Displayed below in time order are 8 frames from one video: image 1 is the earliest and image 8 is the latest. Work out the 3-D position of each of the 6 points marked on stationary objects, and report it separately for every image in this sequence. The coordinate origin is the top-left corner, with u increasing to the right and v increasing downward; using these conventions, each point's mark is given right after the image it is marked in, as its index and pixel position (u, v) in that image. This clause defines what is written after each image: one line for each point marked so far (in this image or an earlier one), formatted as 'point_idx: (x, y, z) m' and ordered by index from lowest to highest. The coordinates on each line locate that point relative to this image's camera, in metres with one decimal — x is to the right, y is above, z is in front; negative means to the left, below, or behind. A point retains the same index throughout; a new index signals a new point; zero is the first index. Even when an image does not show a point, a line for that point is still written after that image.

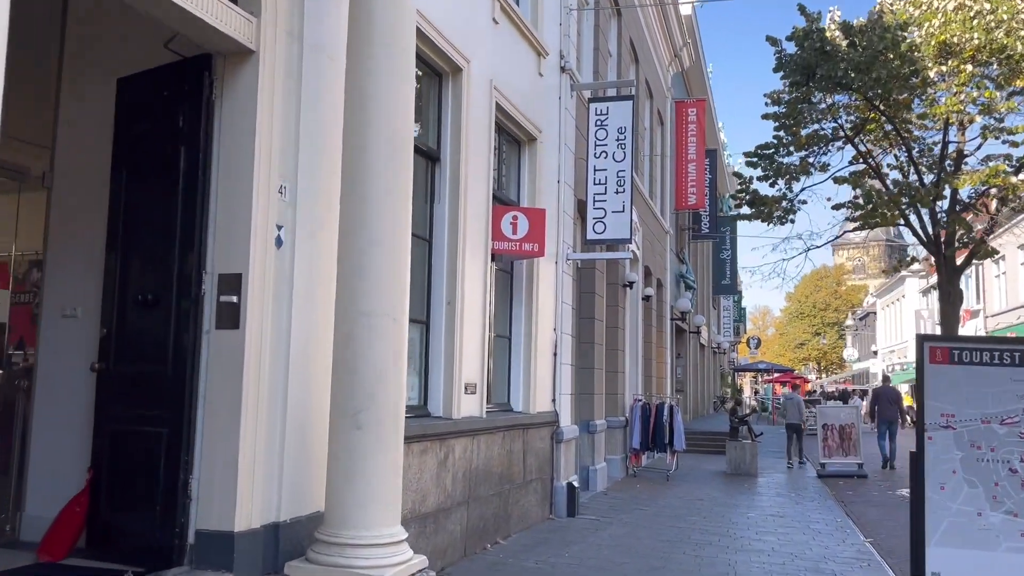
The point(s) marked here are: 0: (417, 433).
0: (-0.7, -1.1, +6.5) m
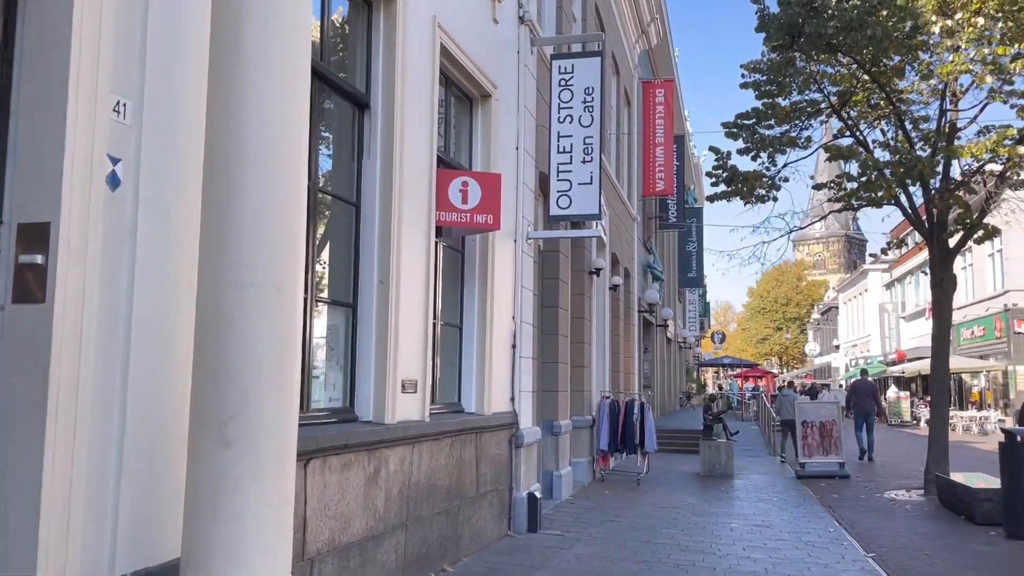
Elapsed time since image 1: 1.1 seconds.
0: (-1.1, -1.0, +5.1) m
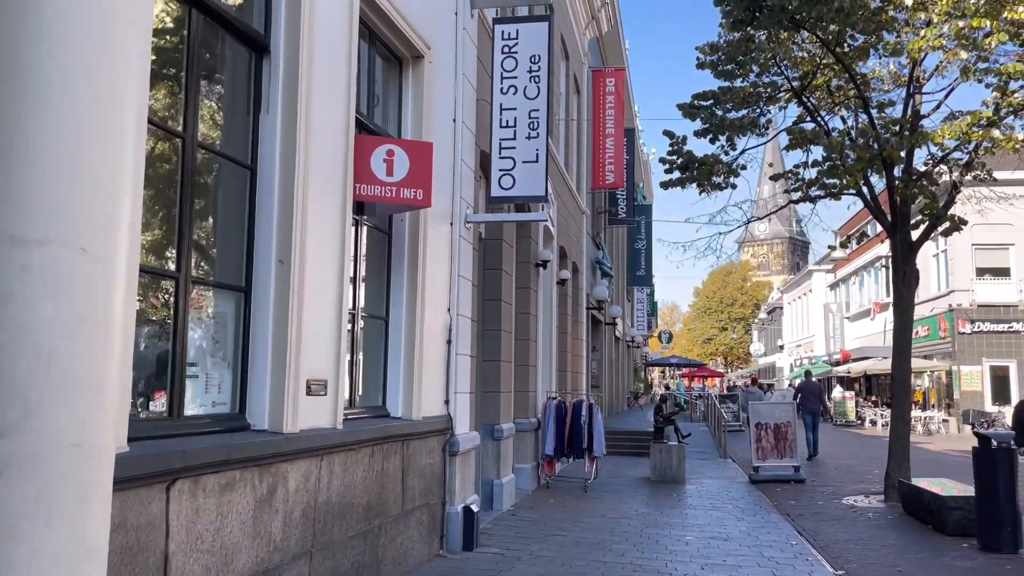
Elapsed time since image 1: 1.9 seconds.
0: (-1.5, -0.9, +4.1) m
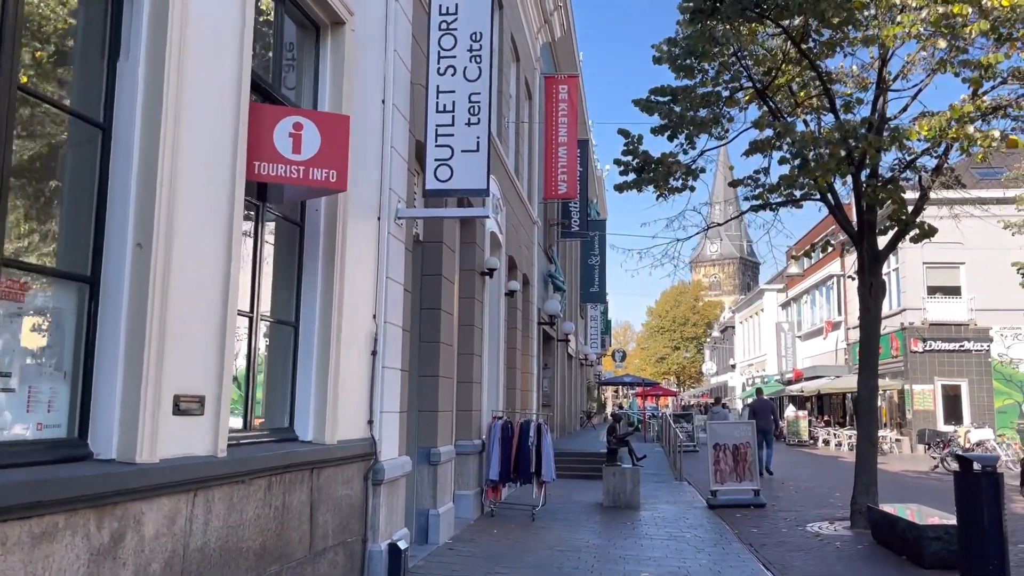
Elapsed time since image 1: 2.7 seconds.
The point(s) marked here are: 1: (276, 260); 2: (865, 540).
0: (-1.8, -0.8, +3.1) m
1: (-1.6, +0.2, +5.8) m
2: (+4.2, -3.0, +9.9) m
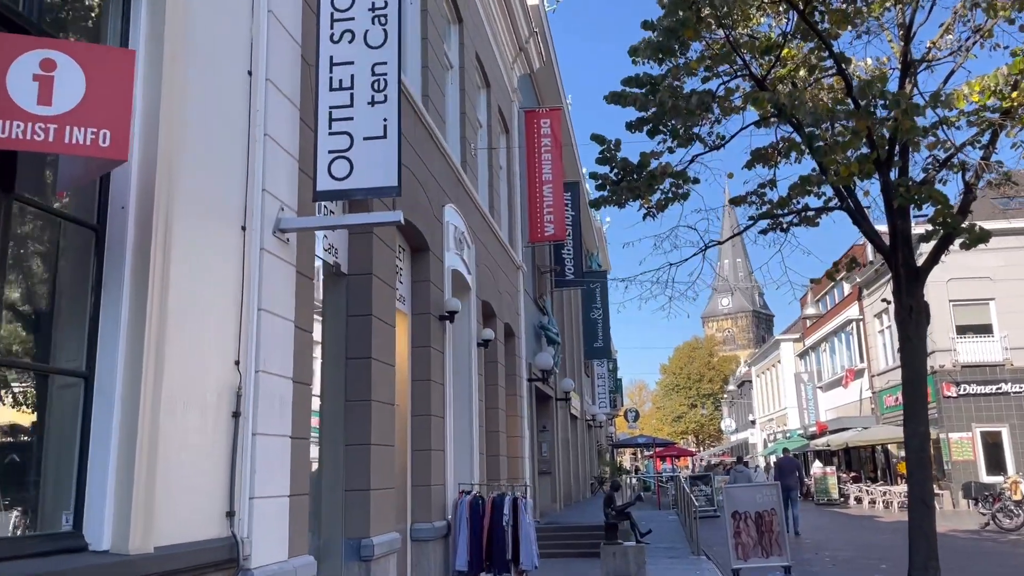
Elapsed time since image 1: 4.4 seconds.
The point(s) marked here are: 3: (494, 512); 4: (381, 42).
0: (-2.3, -0.7, +1.1) m
1: (-2.2, +0.1, +3.9) m
2: (+3.9, -3.2, +7.7) m
3: (-0.2, -2.5, +9.3) m
4: (-0.9, +1.7, +5.7) m
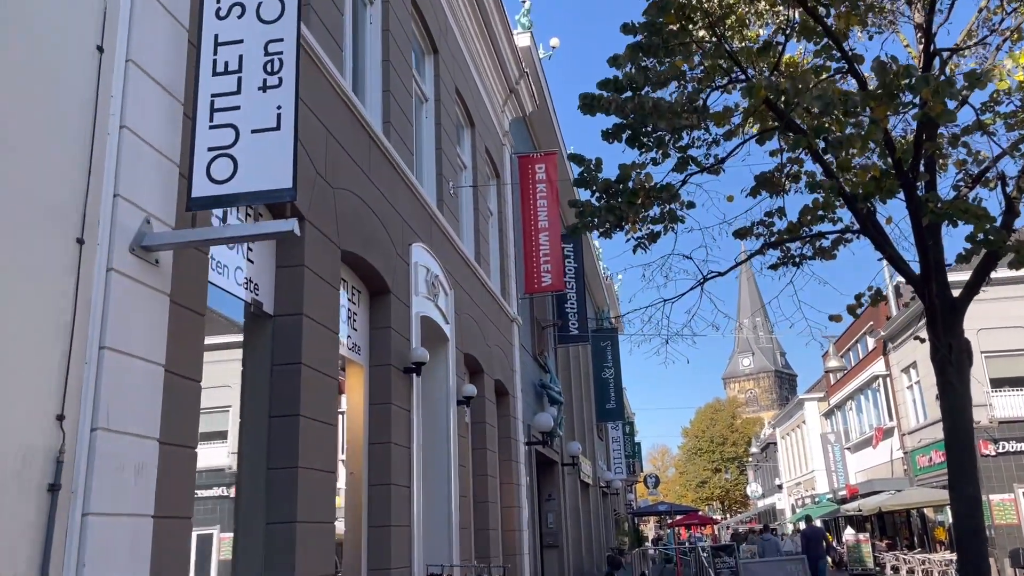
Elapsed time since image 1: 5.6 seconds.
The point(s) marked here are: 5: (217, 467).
0: (-2.8, -0.6, -0.1) m
1: (-2.6, 0.0, +2.7) m
2: (+3.7, -3.4, +6.1) m
3: (-0.4, -3.0, +7.9) m
4: (-1.3, +1.5, +4.6) m
5: (-2.0, -1.2, +5.7) m
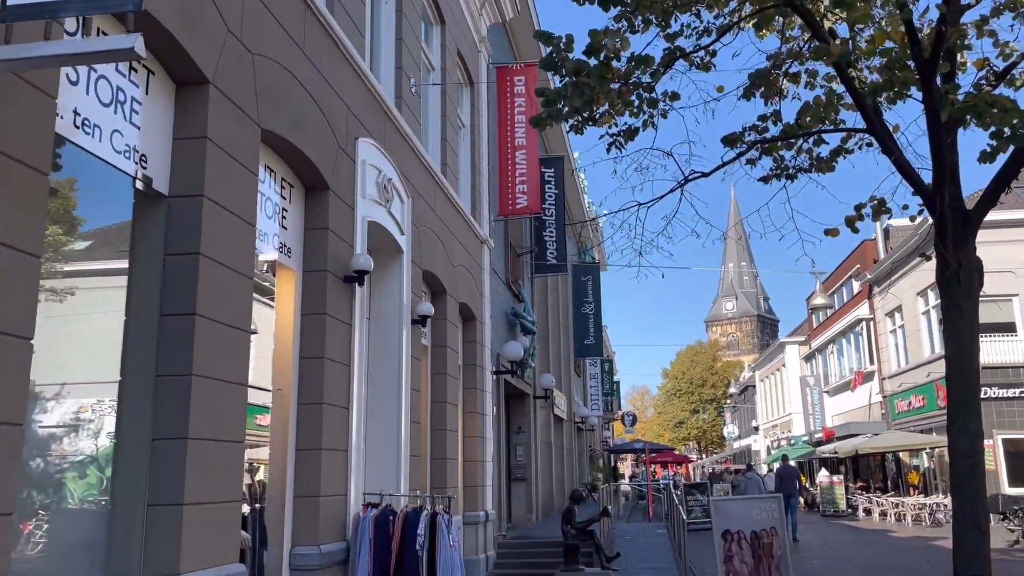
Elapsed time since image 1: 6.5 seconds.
0: (-3.1, -0.2, -1.1) m
1: (-2.9, +0.5, +1.7) m
2: (+3.2, -2.8, +5.4) m
3: (-0.9, -2.1, +7.1) m
4: (-1.6, +2.1, +3.4) m
5: (-2.4, -0.5, +4.7) m
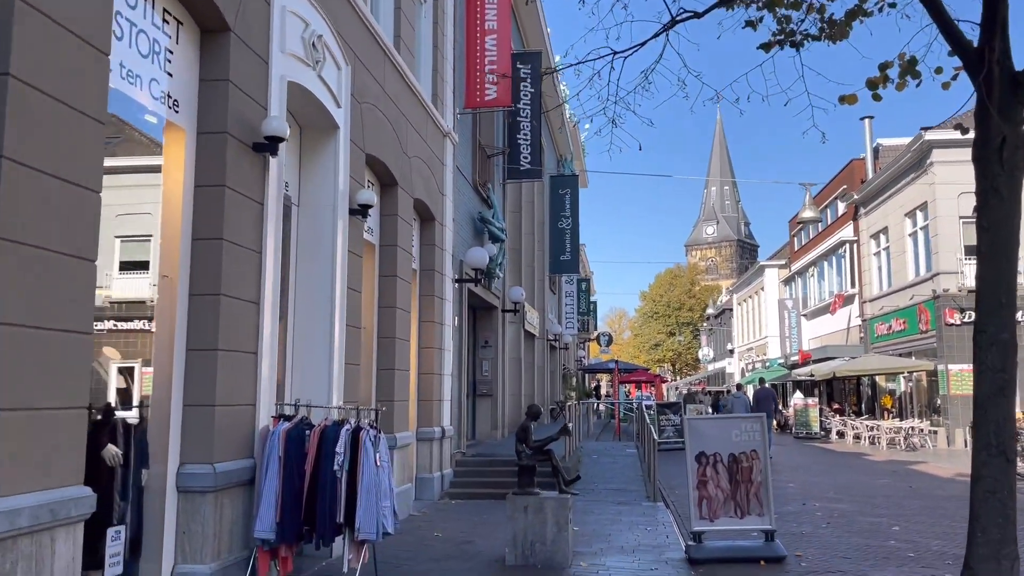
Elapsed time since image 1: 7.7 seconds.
0: (-3.3, 0.0, -2.4) m
1: (-3.1, +1.0, +0.3) m
2: (+2.8, -2.1, +4.5) m
3: (-1.4, -1.1, +5.9) m
4: (-1.8, +2.7, +1.9) m
5: (-2.8, +0.3, +3.4) m
